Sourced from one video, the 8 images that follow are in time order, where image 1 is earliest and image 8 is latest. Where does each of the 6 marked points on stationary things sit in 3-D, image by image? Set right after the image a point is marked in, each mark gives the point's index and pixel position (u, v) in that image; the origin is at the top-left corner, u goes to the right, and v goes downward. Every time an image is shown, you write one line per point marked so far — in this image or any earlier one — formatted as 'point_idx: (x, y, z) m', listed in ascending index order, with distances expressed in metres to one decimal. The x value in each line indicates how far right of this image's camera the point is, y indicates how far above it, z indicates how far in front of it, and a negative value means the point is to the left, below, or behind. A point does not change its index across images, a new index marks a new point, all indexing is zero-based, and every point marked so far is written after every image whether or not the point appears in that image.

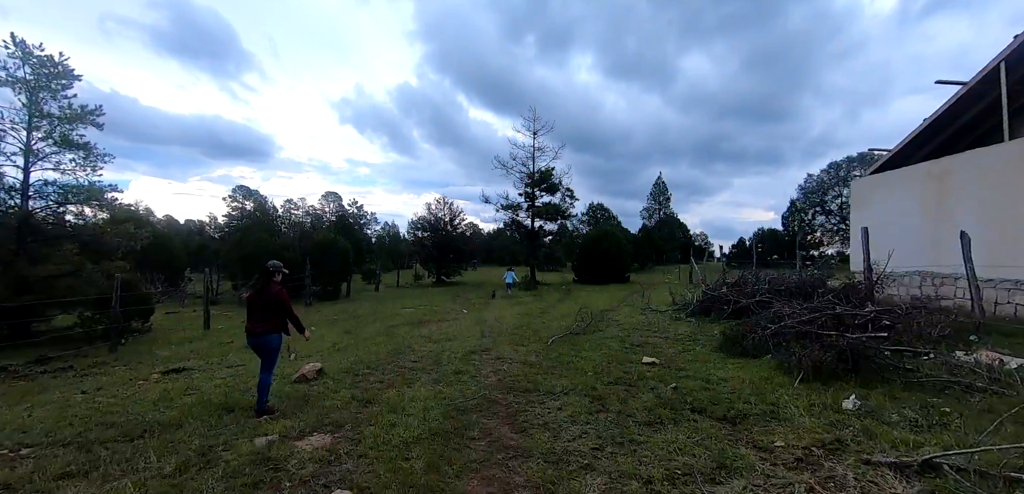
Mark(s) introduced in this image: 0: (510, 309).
0: (-0.1, -2.0, +15.3) m
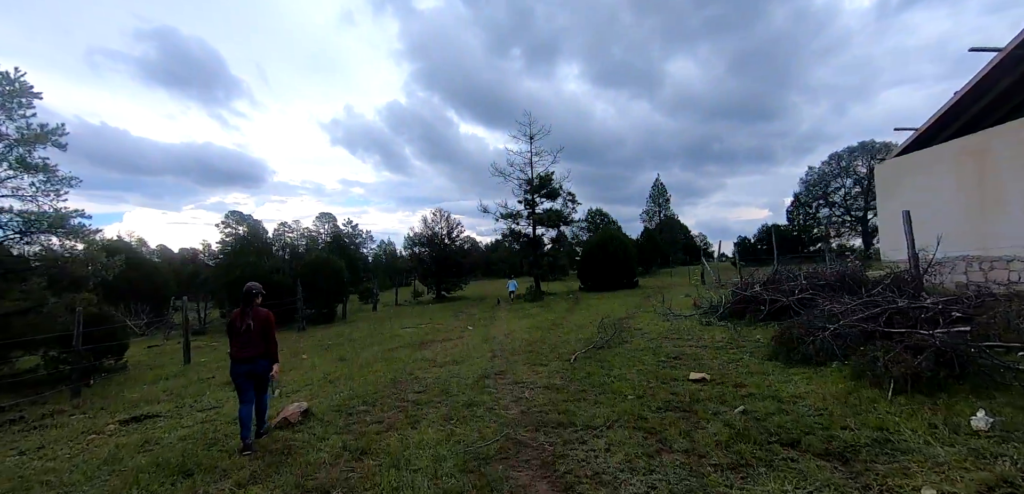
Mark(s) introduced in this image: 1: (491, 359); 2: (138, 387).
0: (+0.2, -2.3, +14.1) m
1: (-0.4, -2.1, +8.7) m
2: (-7.9, -3.0, +9.9) m
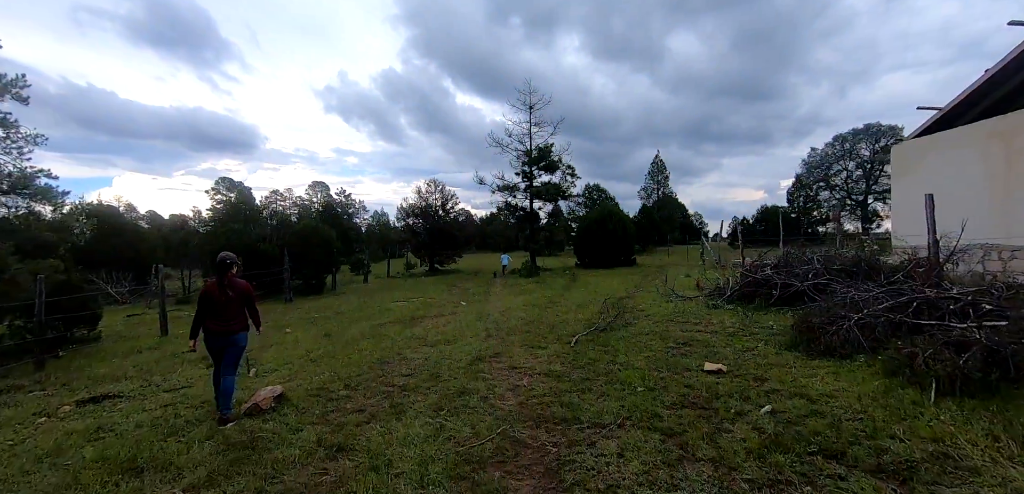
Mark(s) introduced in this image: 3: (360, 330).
0: (0.0, -1.5, +13.6) m
1: (-0.4, -1.6, +8.1) m
2: (-8.0, -2.2, +9.3) m
3: (-3.3, -1.8, +10.1) m
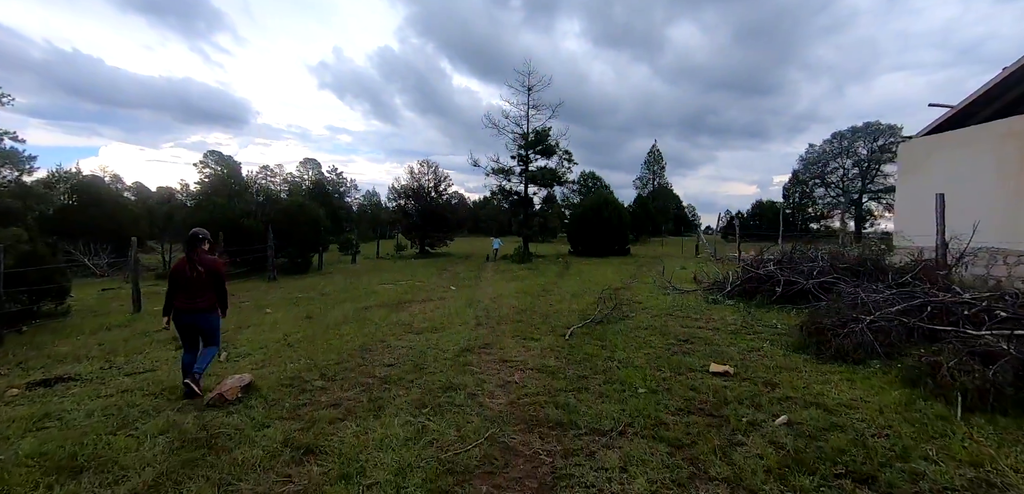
0: (-0.2, -1.1, +13.1) m
1: (-0.6, -1.3, +7.7) m
2: (-8.2, -1.7, +8.8) m
3: (-3.5, -1.4, +9.6) m
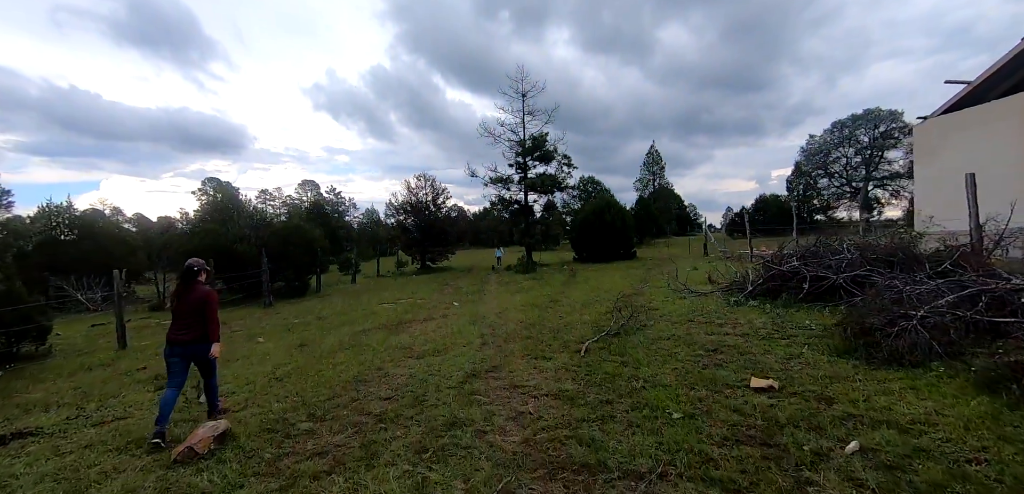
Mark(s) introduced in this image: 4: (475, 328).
0: (-0.1, -1.4, +12.5) m
1: (-0.5, -1.5, +7.0) m
2: (-8.0, -2.3, +8.2) m
3: (-3.3, -1.8, +9.0) m
4: (-0.7, -1.5, +8.7) m
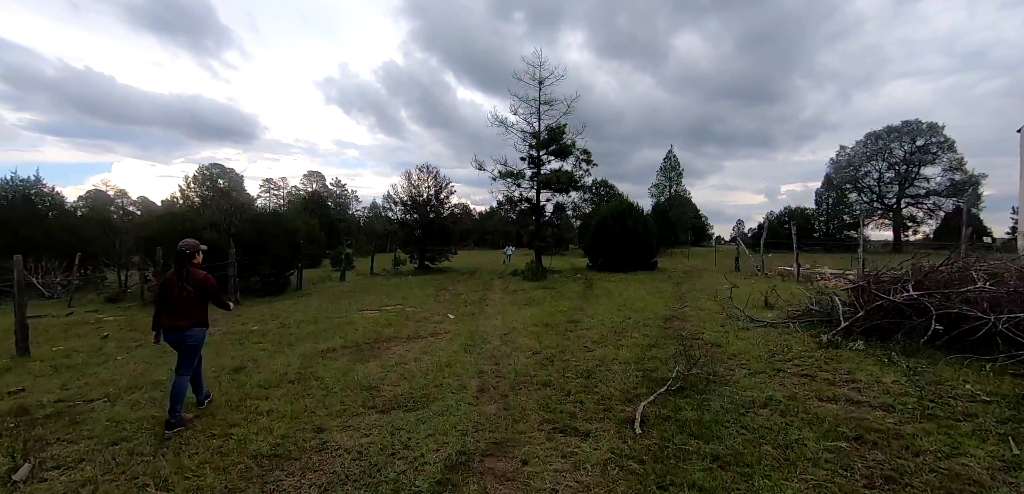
0: (+0.1, -1.4, +10.2) m
1: (-0.3, -1.5, +4.7) m
2: (-7.9, -2.0, +5.9) m
3: (-3.2, -1.7, +6.7) m
4: (-0.5, -1.5, +6.4) m
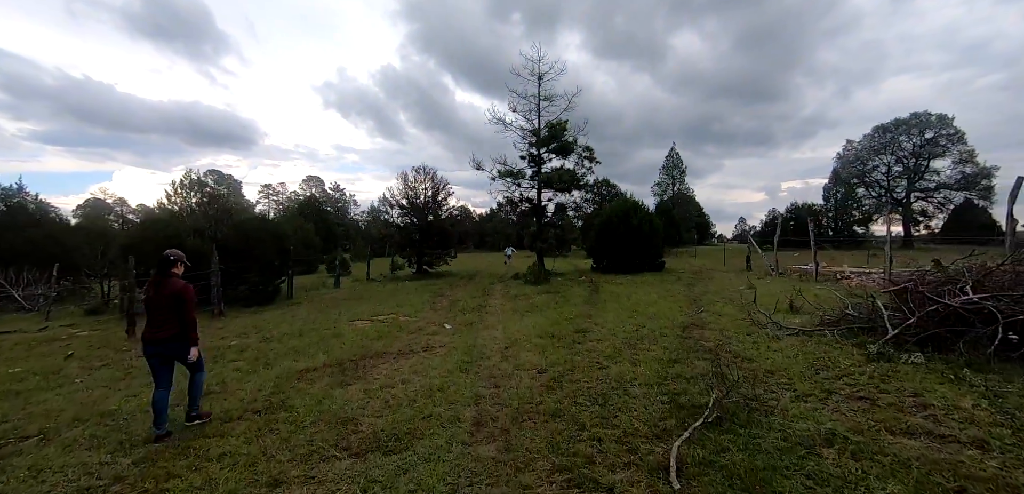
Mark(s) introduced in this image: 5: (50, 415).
0: (+0.2, -1.5, +9.4) m
1: (-0.3, -1.6, +3.9) m
2: (-7.9, -2.2, +5.1) m
3: (-3.1, -1.8, +5.9) m
4: (-0.5, -1.6, +5.5) m
5: (-5.5, -2.0, +5.6) m
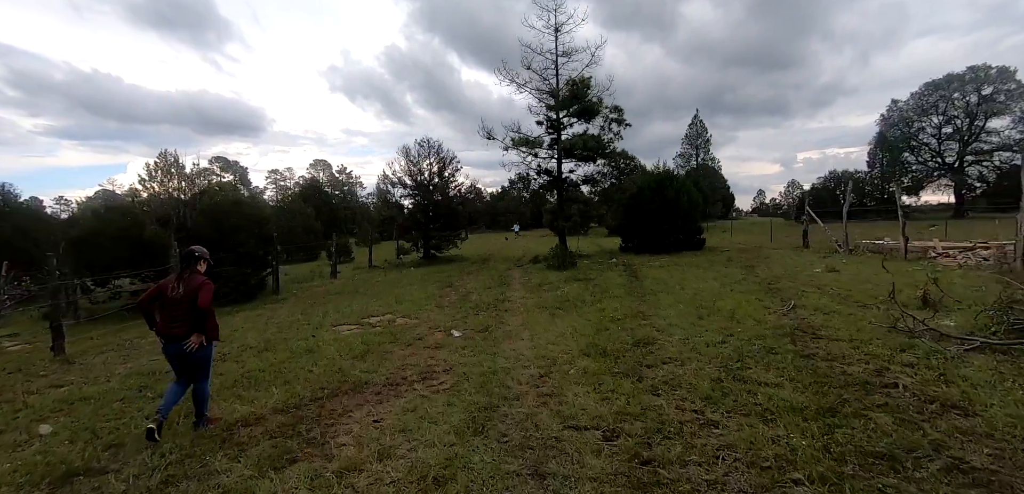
0: (+0.6, -1.2, +7.1) m
1: (0.0, -1.5, +1.6) m
2: (-7.6, -2.2, +3.0) m
3: (-2.8, -1.7, +3.6) m
4: (-0.2, -1.5, +3.3) m
5: (-5.2, -2.0, +3.5) m
